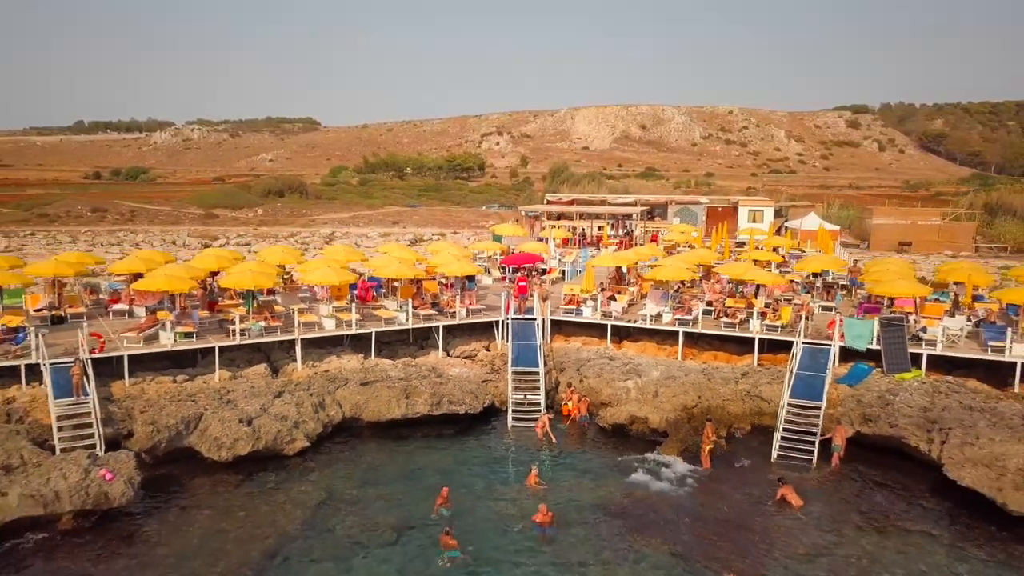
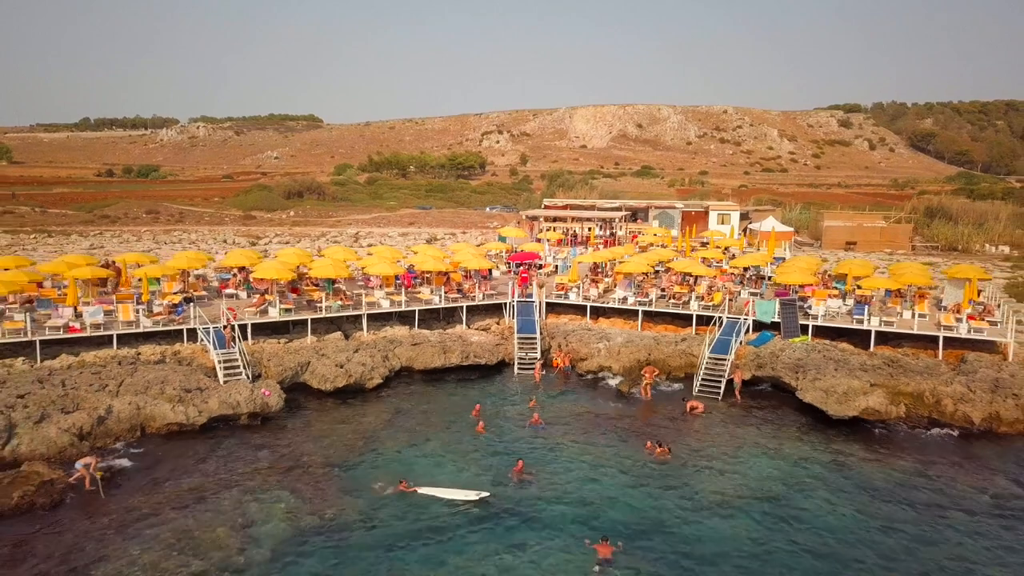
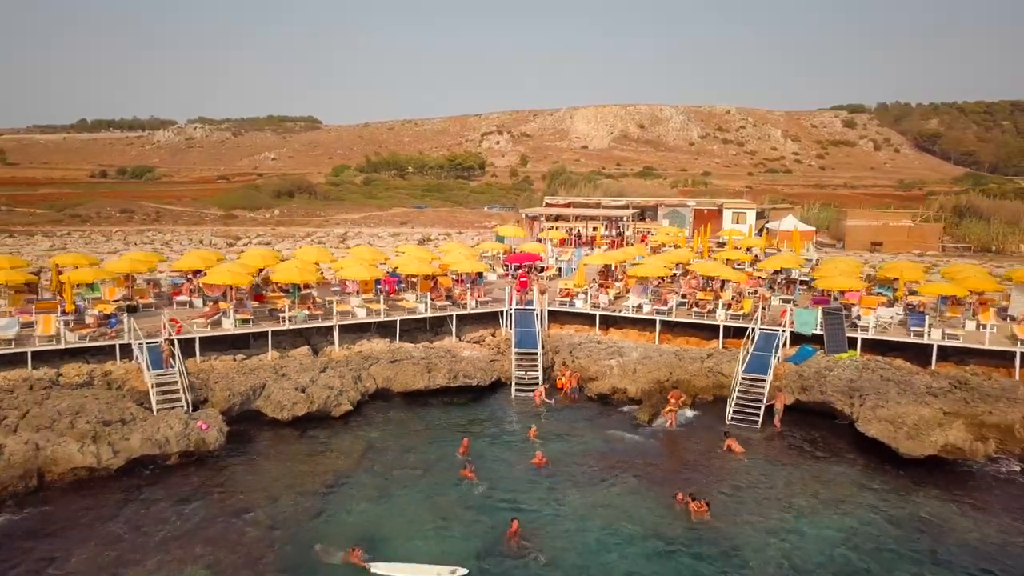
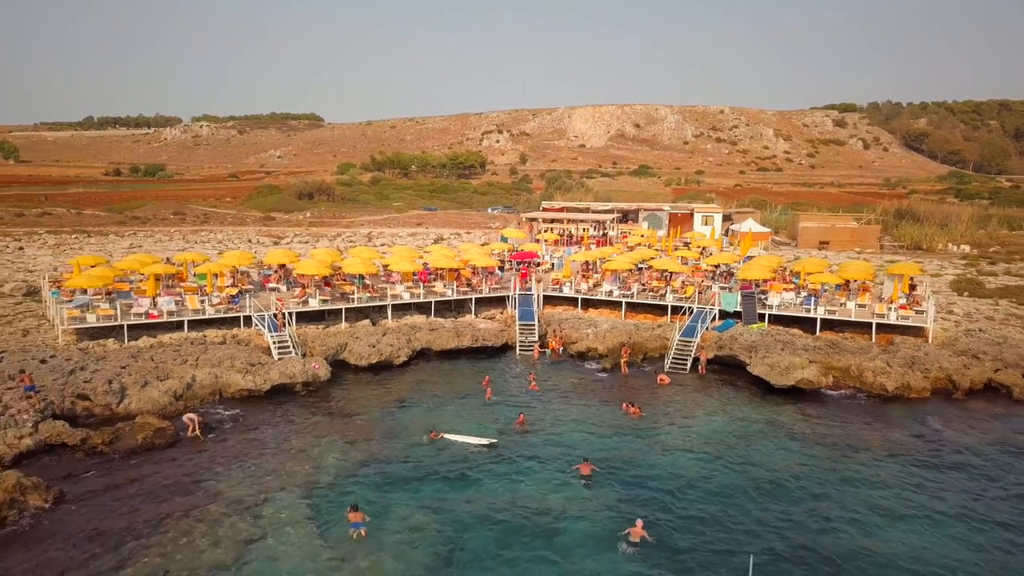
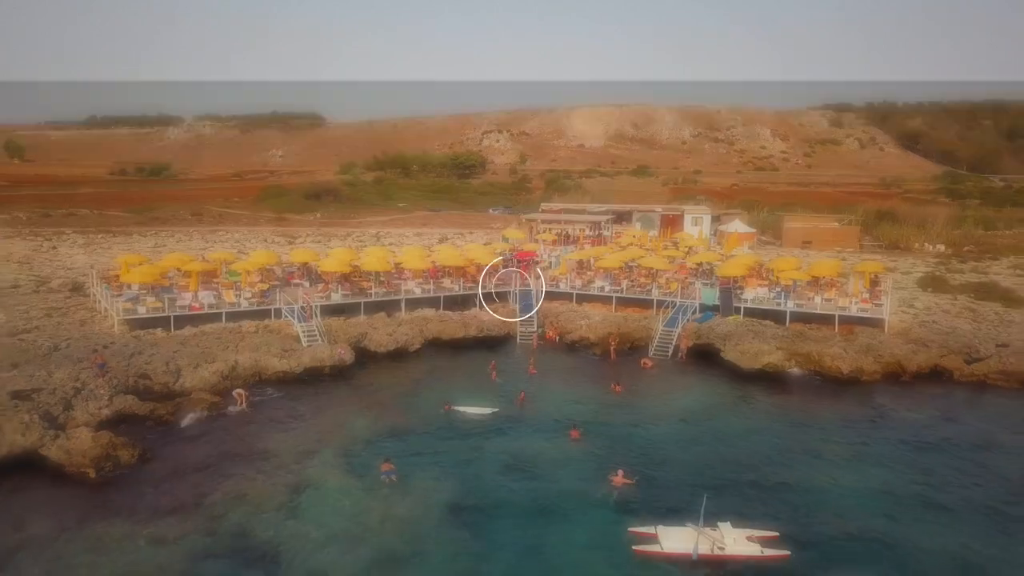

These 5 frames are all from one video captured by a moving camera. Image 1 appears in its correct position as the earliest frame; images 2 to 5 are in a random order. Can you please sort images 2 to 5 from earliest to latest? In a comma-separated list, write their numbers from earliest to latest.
3, 2, 4, 5
